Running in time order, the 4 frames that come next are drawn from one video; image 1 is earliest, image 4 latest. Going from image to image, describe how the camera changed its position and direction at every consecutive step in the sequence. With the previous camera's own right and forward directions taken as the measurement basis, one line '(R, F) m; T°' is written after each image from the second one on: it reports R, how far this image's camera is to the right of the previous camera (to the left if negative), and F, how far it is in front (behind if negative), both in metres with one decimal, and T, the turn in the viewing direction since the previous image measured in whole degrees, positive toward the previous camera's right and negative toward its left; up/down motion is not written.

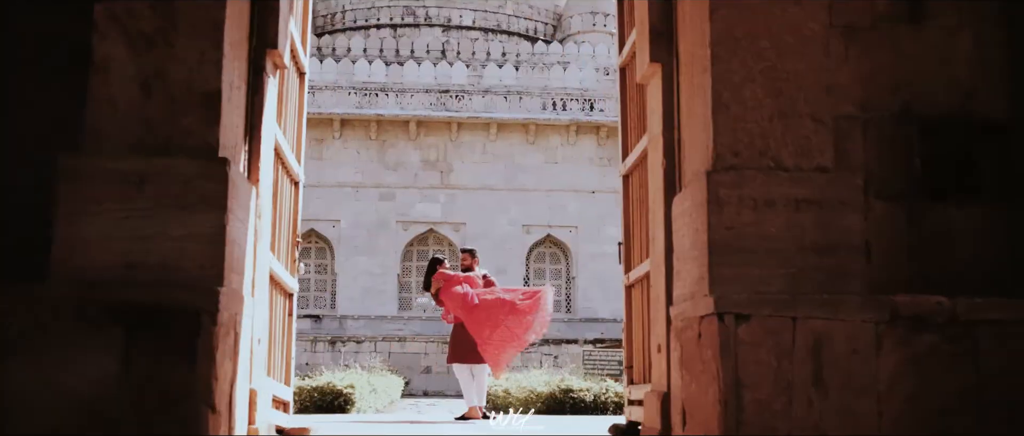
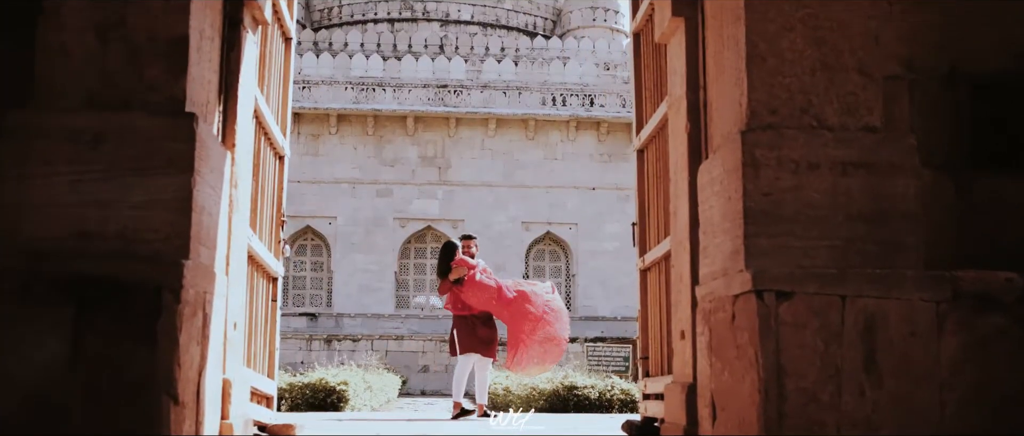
(0.0, +0.4) m; 0°
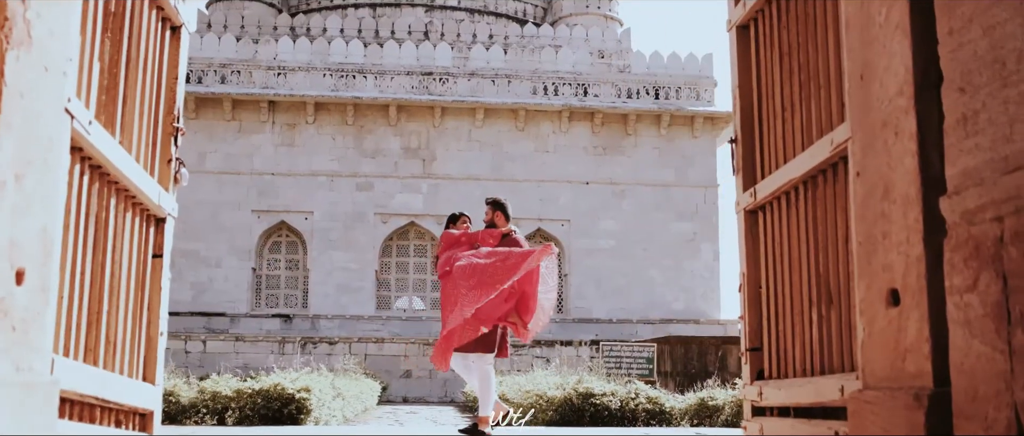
(-0.1, +1.7) m; +1°
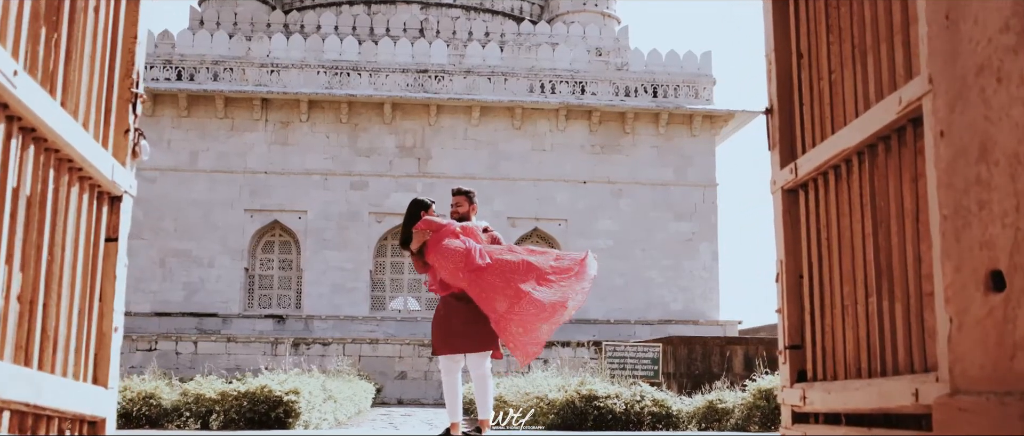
(0.0, +0.3) m; 0°
